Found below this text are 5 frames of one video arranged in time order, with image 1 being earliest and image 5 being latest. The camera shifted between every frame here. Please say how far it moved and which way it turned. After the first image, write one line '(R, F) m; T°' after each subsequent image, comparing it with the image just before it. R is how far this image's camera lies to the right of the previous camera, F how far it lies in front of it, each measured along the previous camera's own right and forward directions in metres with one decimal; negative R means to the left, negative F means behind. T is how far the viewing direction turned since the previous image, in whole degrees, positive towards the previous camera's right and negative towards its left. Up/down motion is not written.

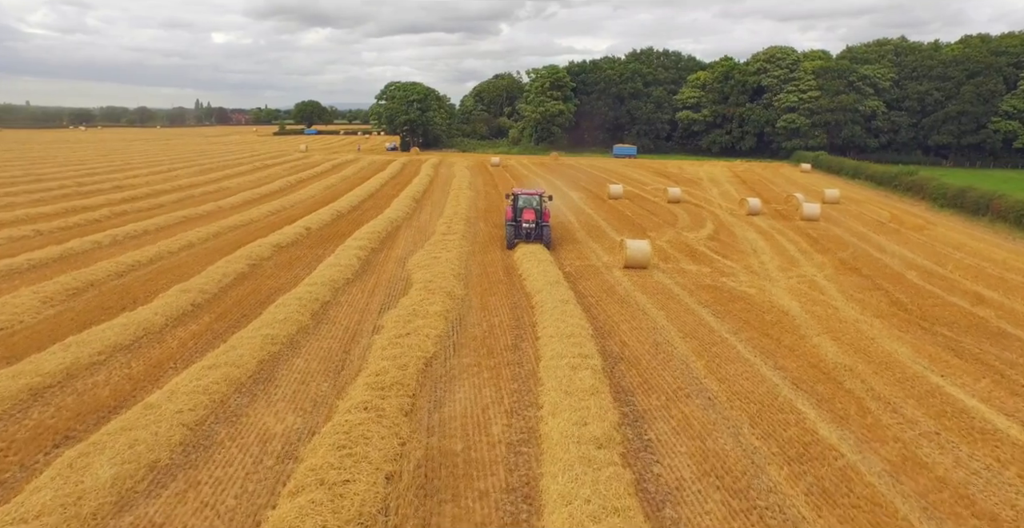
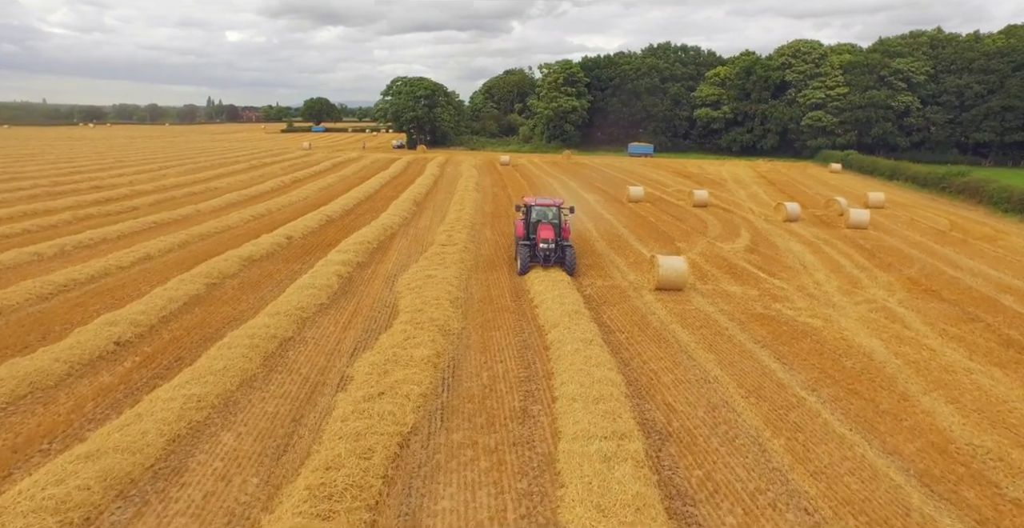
(0.0, +2.6) m; -1°
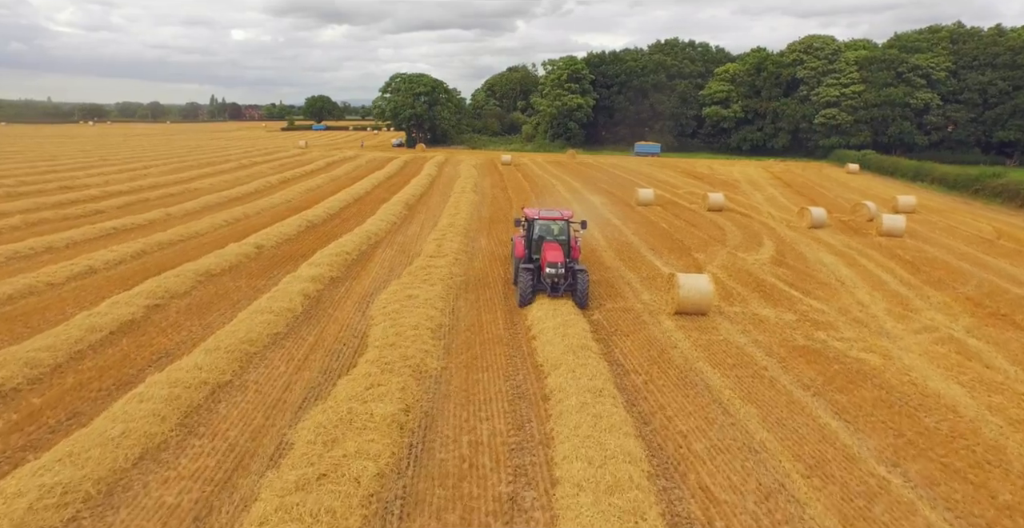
(+0.2, +2.0) m; 0°
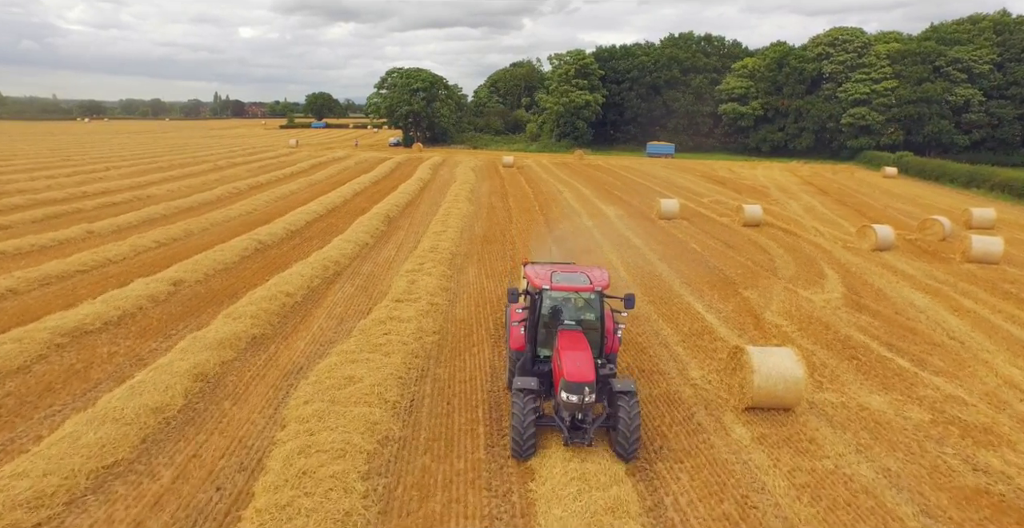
(+0.2, +3.9) m; -1°
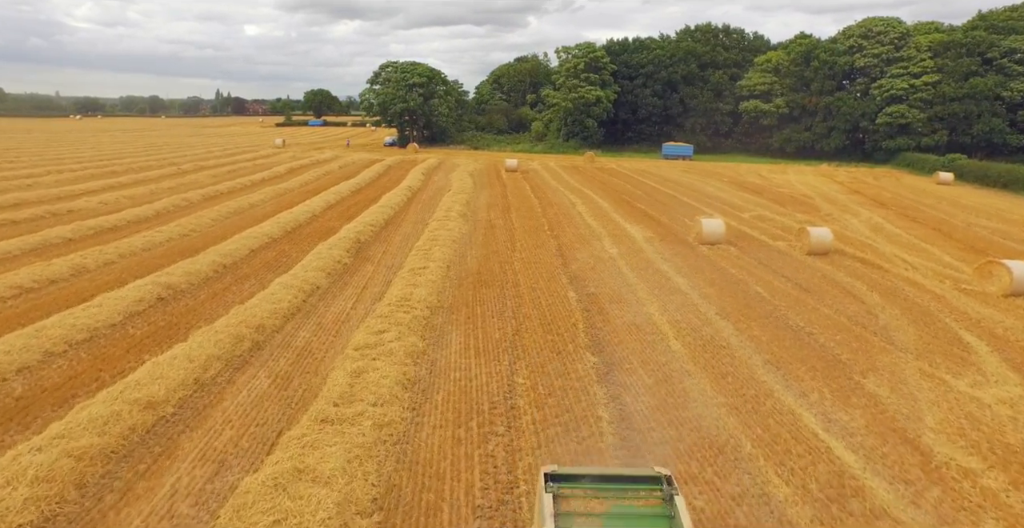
(0.0, +4.7) m; 0°
